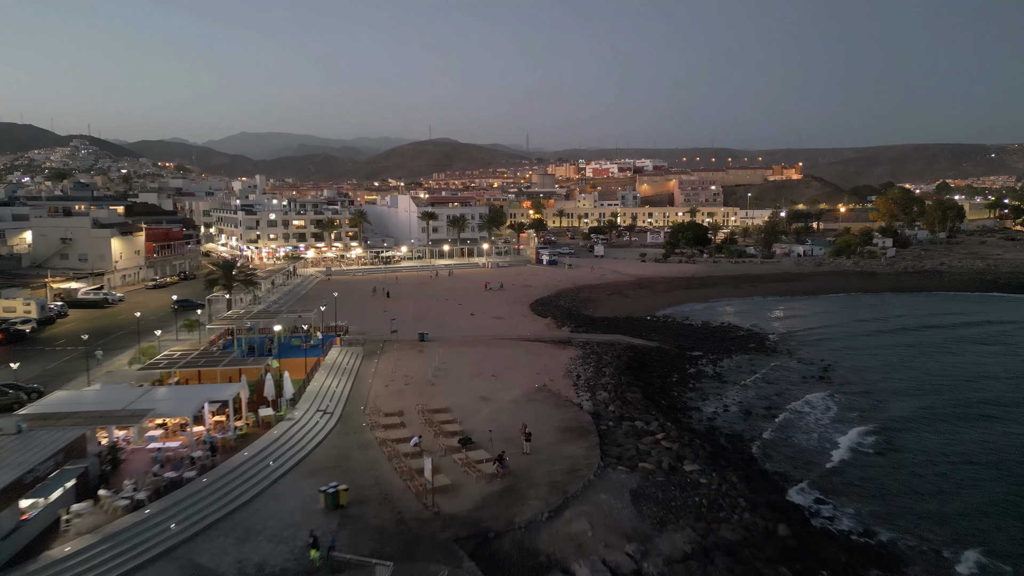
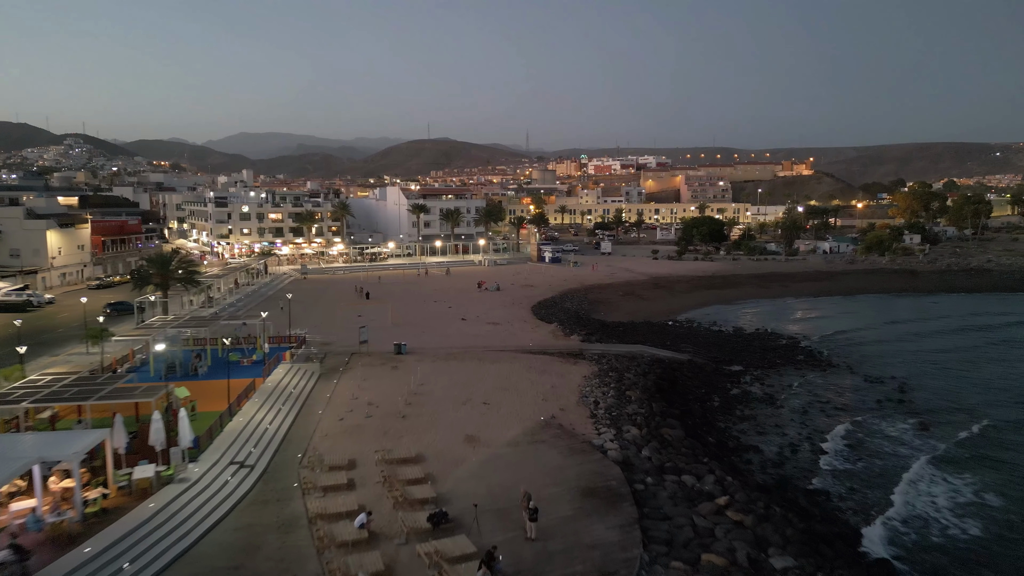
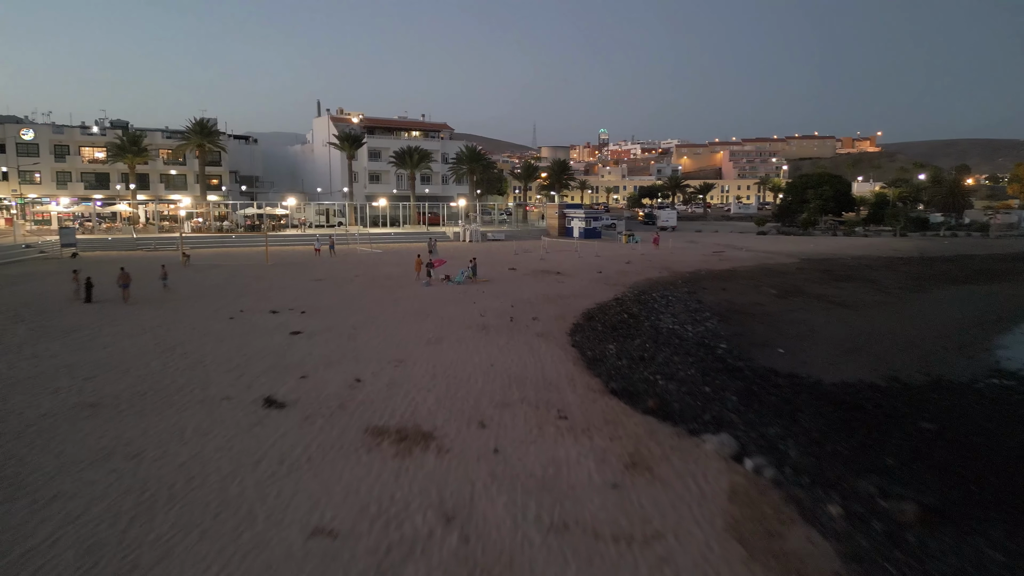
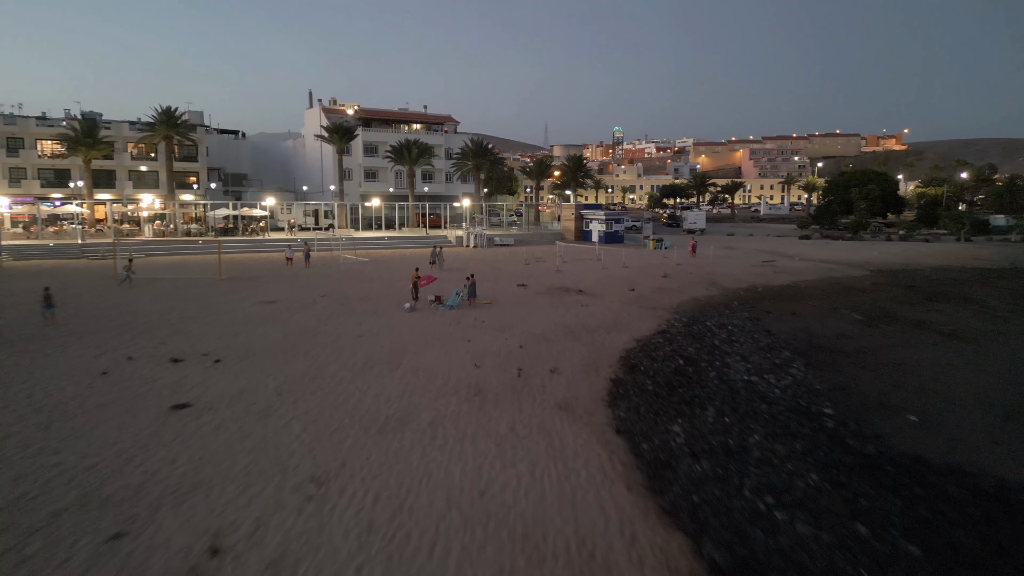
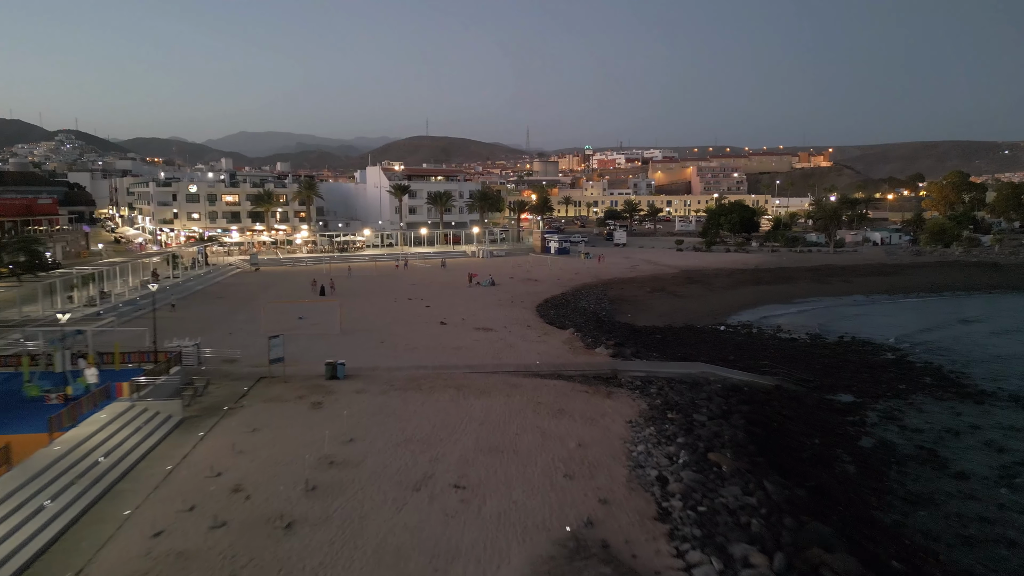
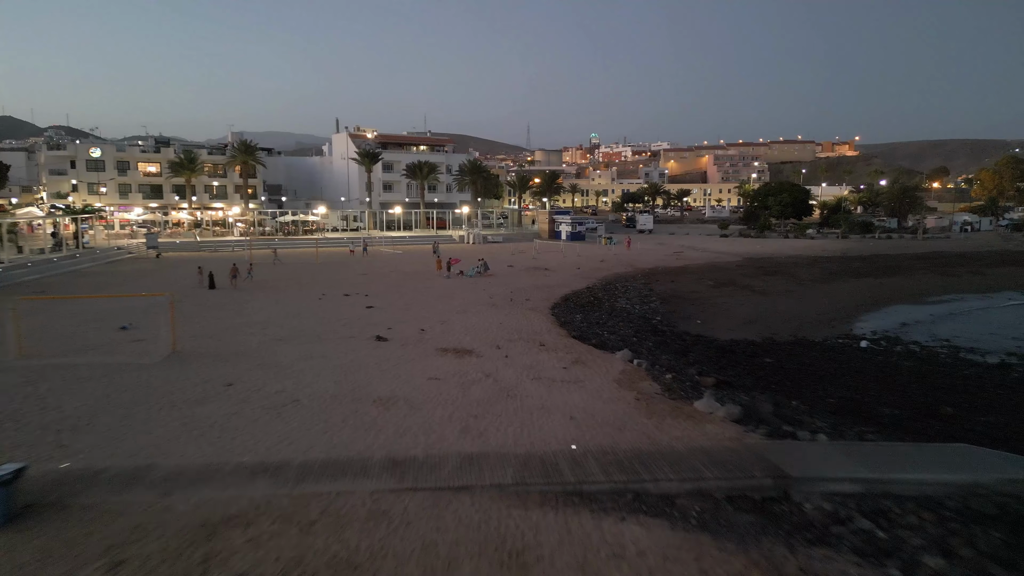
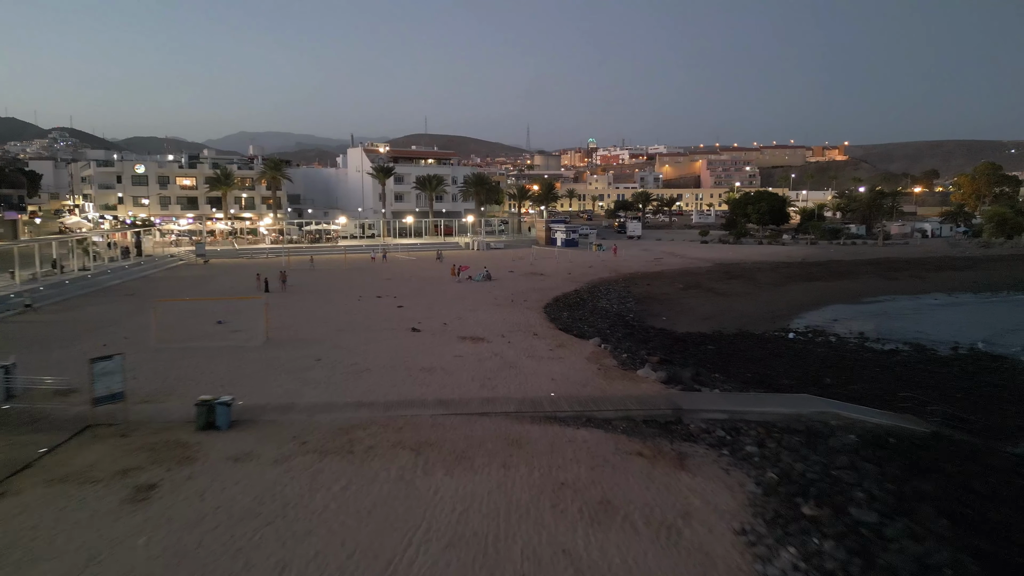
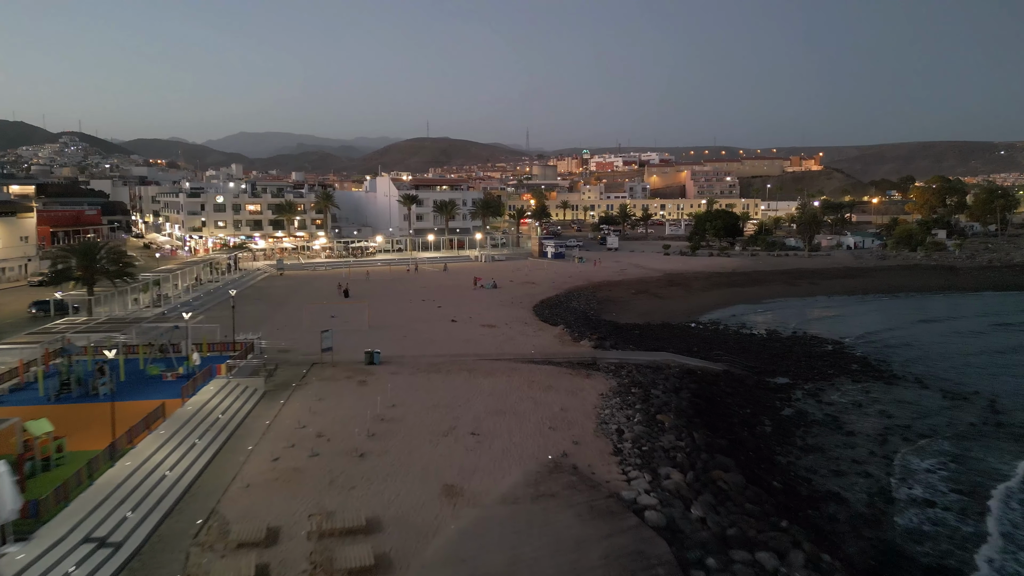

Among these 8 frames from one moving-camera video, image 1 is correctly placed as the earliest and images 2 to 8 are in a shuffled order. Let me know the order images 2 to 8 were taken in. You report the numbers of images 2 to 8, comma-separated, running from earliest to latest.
2, 8, 5, 7, 6, 3, 4
